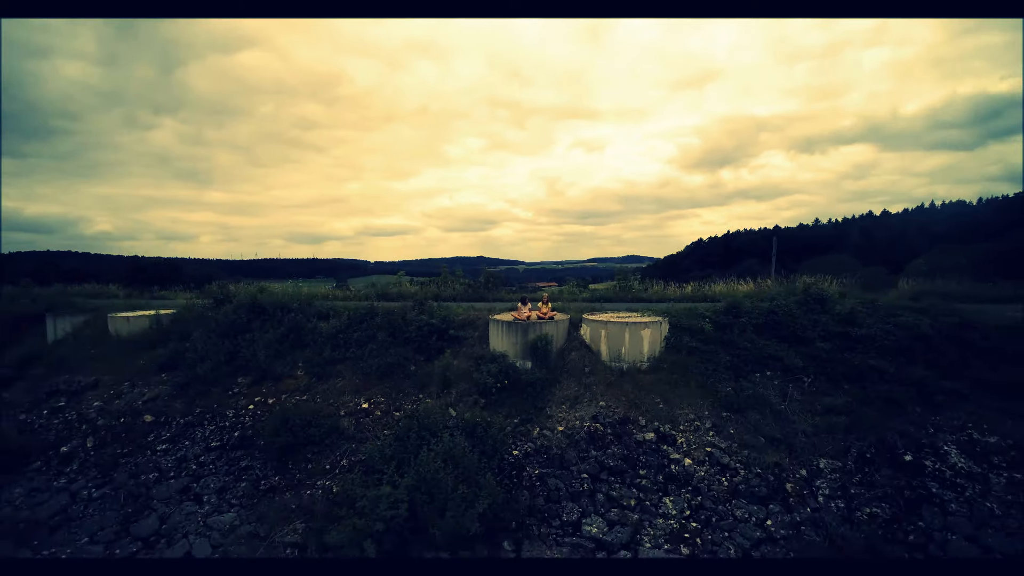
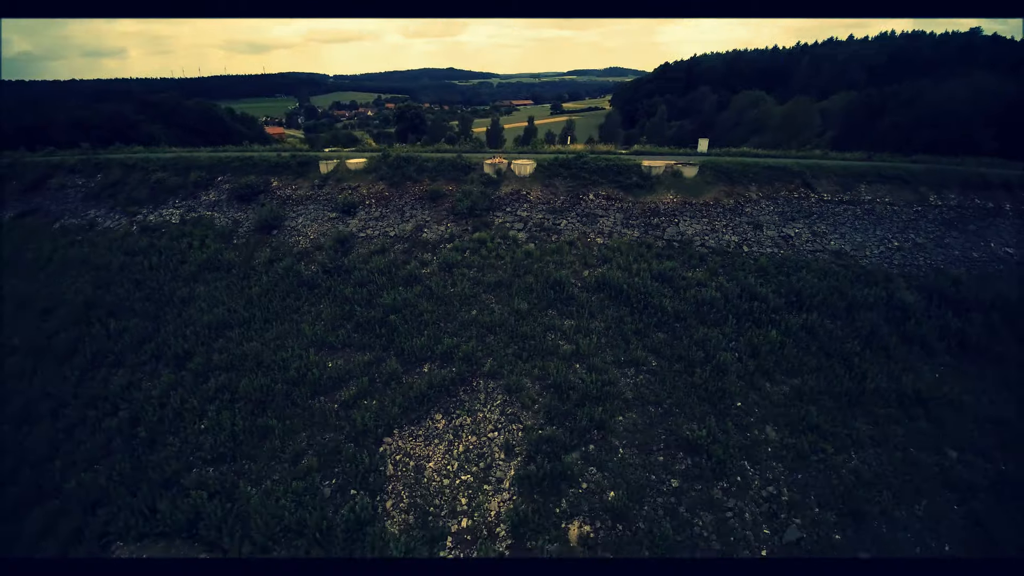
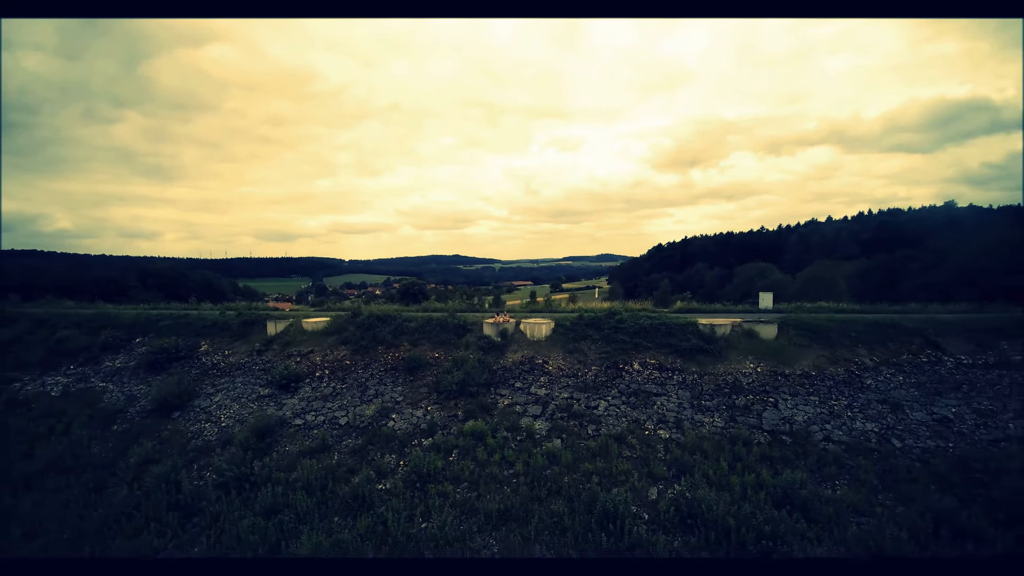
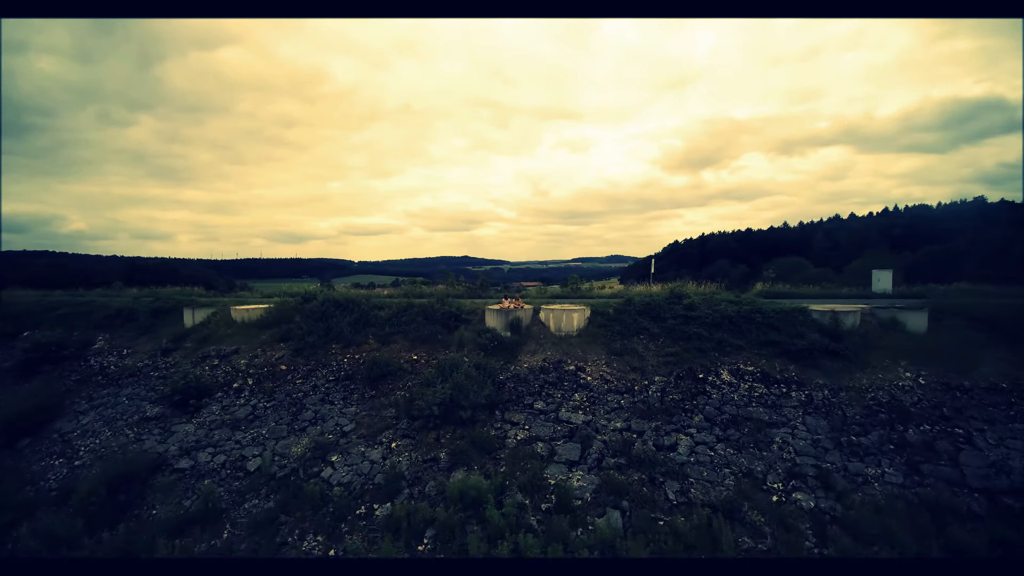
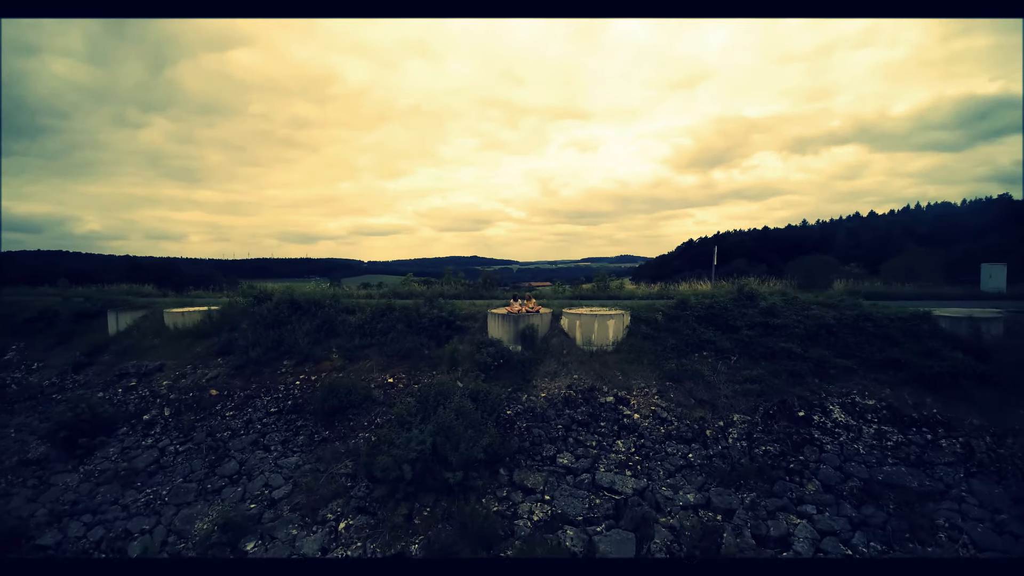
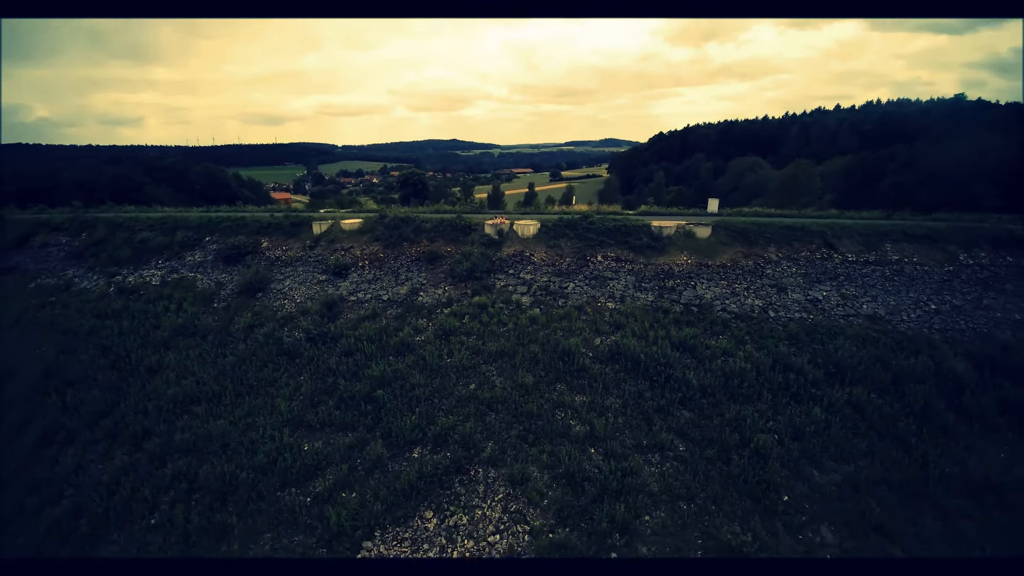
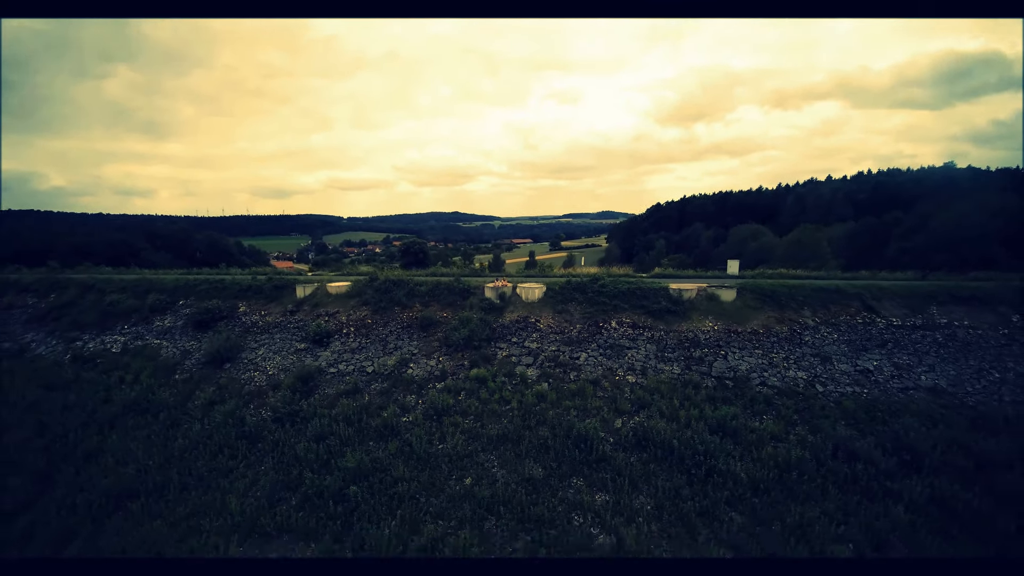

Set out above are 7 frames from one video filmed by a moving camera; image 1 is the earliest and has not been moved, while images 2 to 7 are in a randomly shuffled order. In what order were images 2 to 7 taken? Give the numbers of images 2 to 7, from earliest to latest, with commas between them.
5, 4, 3, 7, 6, 2
